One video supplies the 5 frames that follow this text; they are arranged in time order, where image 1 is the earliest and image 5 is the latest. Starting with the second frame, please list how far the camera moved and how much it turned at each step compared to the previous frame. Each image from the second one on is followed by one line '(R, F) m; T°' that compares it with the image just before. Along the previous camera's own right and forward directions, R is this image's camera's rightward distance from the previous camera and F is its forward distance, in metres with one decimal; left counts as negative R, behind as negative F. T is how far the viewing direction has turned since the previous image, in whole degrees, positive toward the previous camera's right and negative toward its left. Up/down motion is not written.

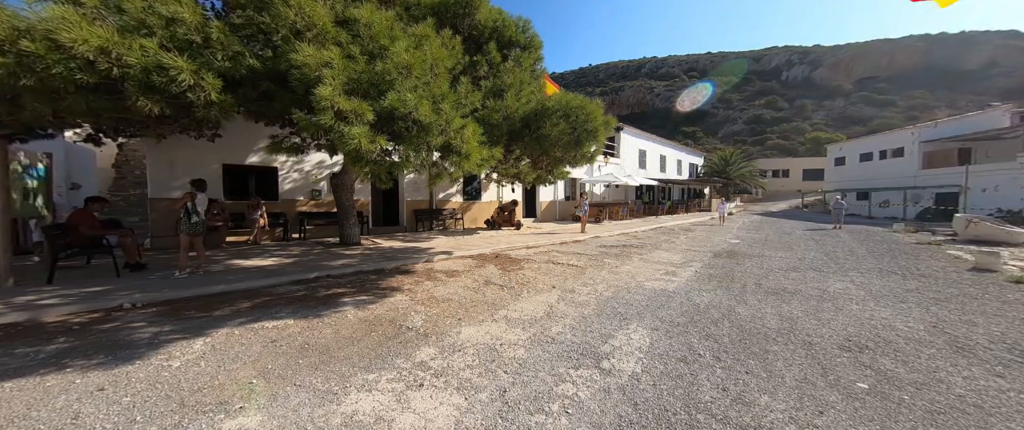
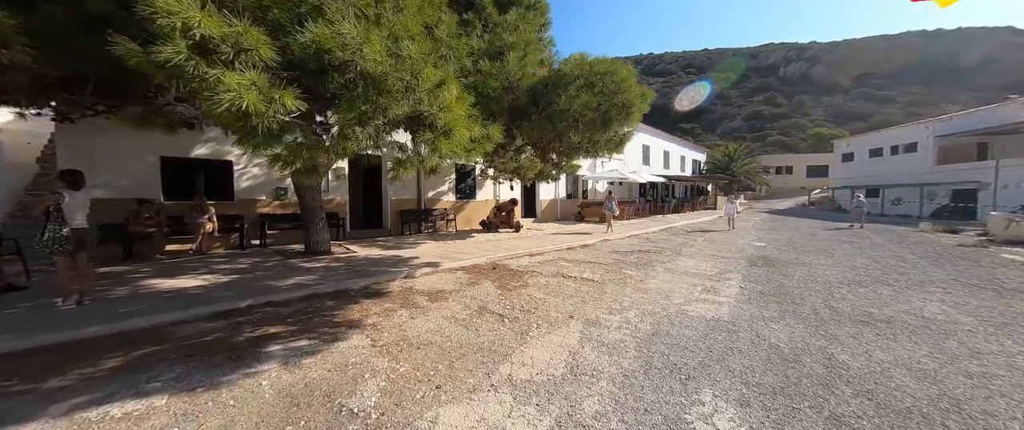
(-0.1, +1.5) m; +1°
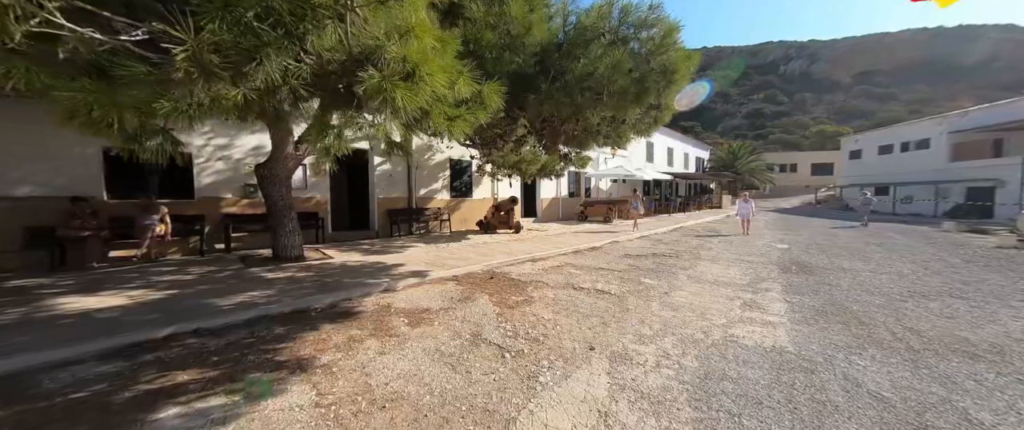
(0.0, +1.0) m; 0°
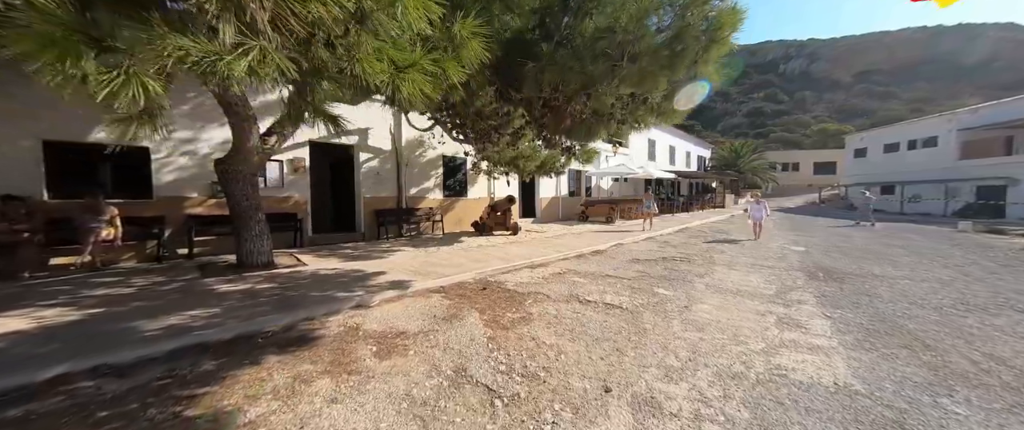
(0.0, +0.7) m; 0°
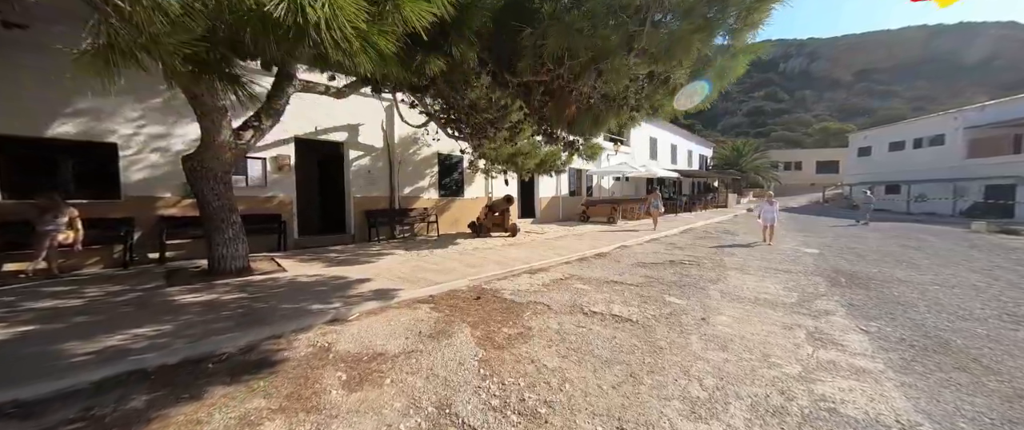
(0.0, +0.5) m; 0°
